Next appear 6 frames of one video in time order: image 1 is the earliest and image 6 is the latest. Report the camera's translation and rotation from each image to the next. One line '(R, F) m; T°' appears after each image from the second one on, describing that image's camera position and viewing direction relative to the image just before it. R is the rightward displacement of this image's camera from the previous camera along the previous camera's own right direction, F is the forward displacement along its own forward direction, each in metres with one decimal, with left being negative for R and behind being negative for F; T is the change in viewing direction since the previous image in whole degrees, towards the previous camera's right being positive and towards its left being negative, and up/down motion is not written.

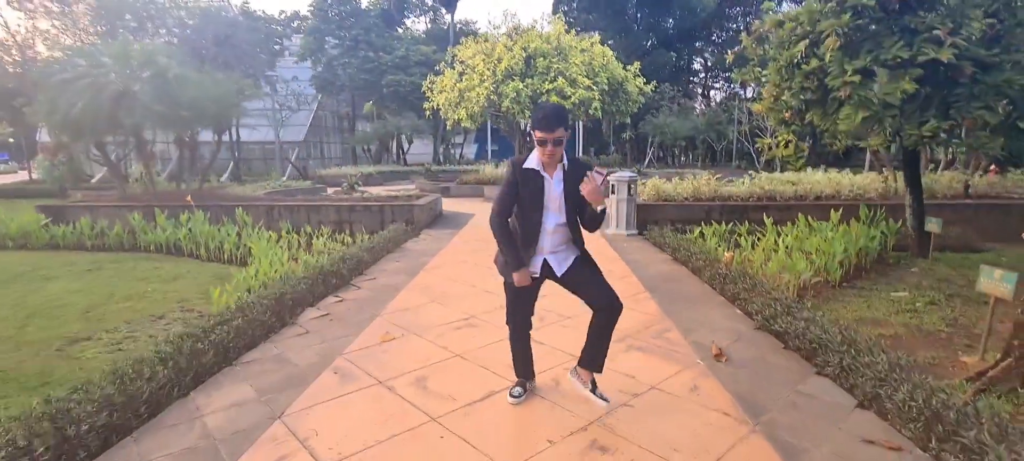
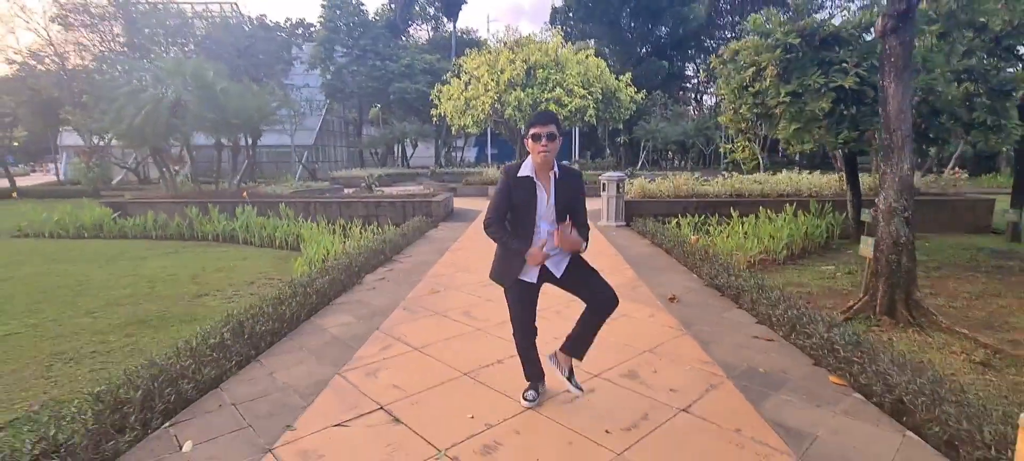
(-0.2, -1.2) m; 0°
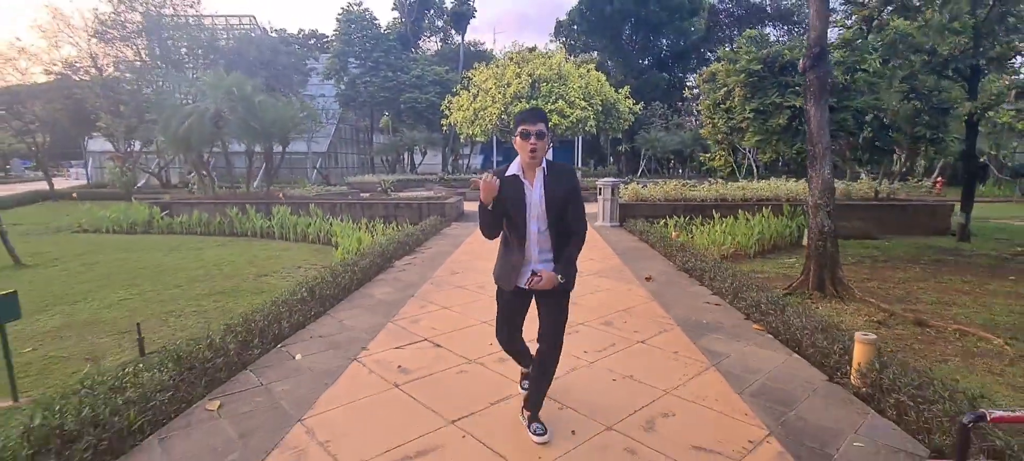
(0.0, -1.0) m; 0°
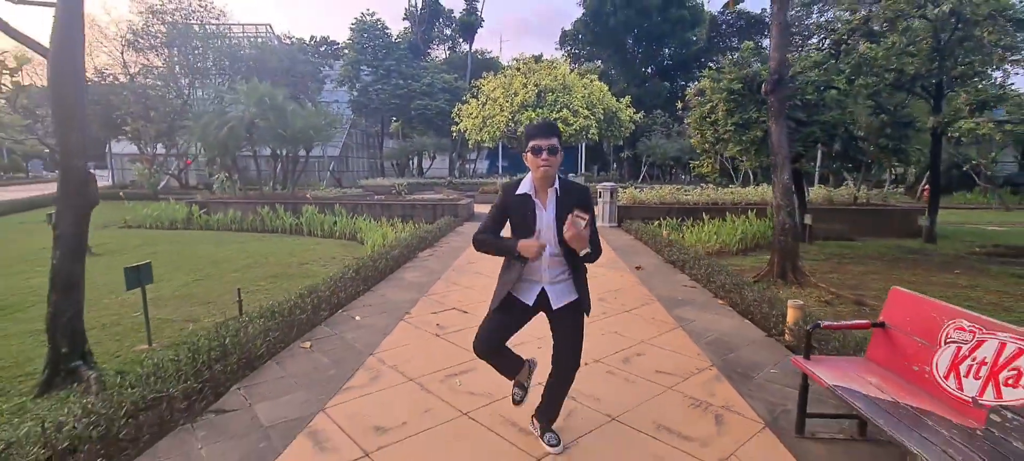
(-0.1, -0.9) m; 0°
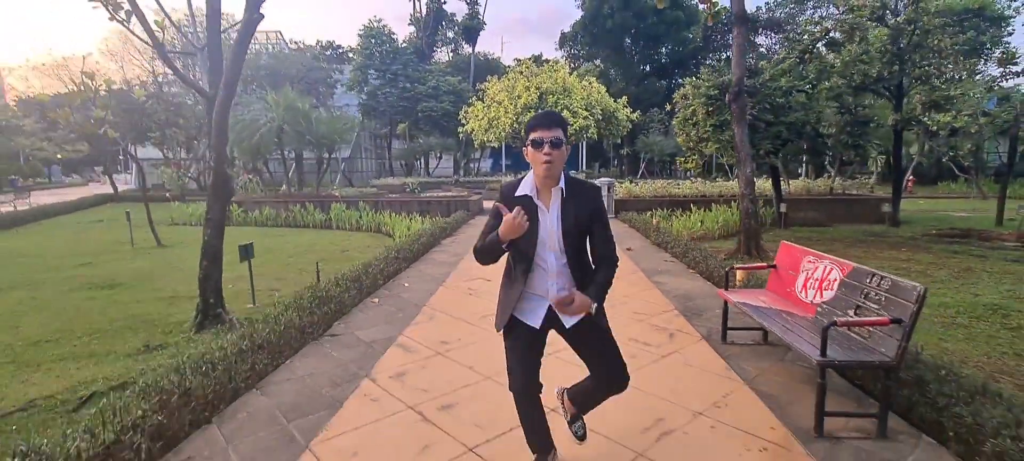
(-0.1, -1.2) m; 0°
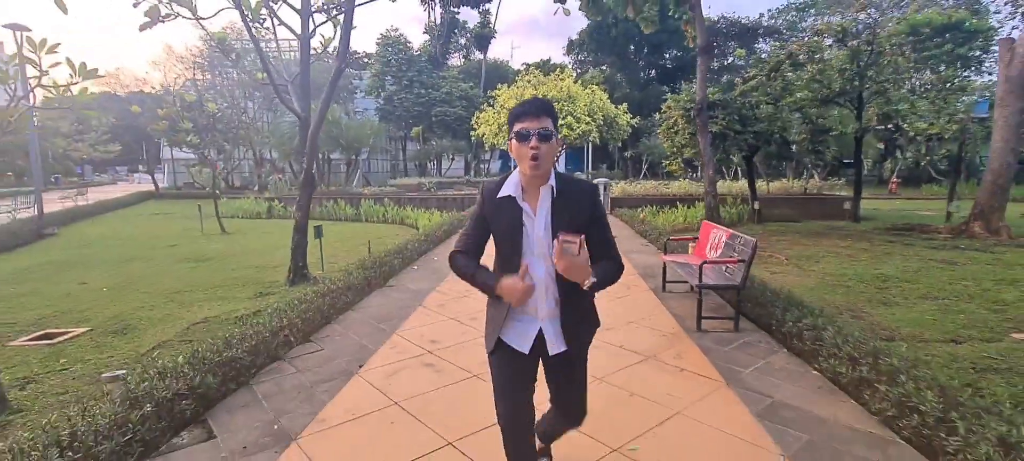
(0.0, -1.5) m; -1°
